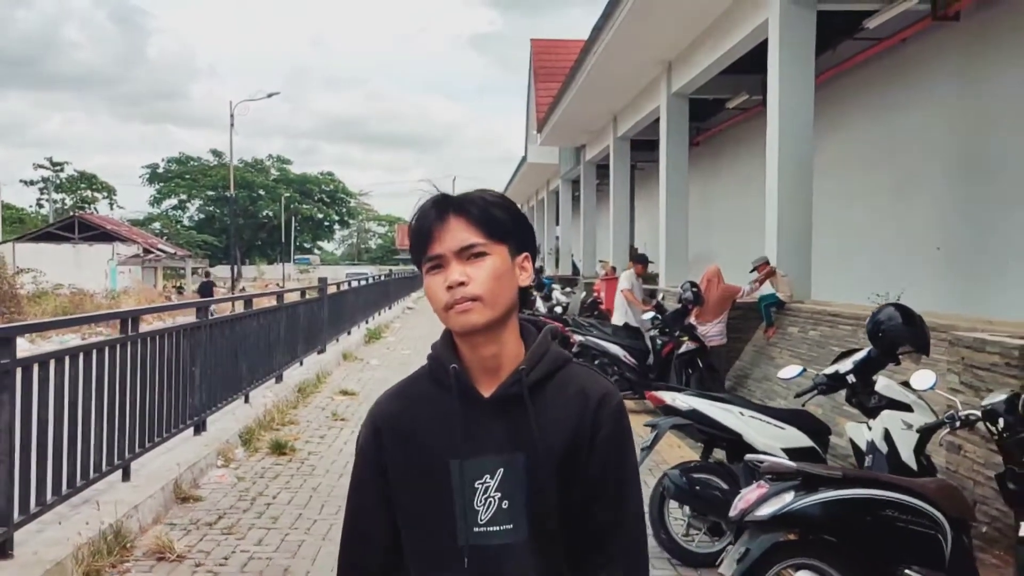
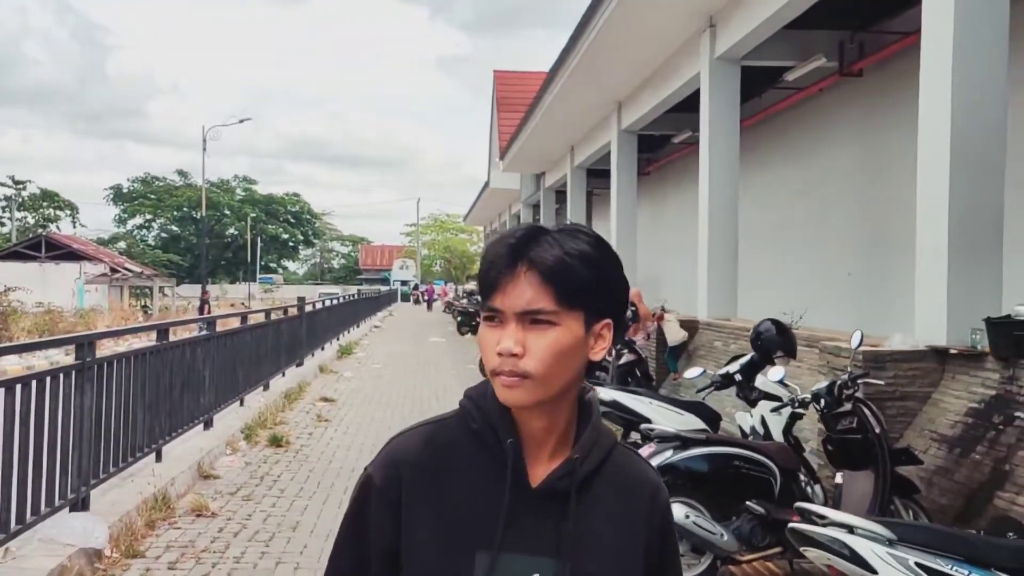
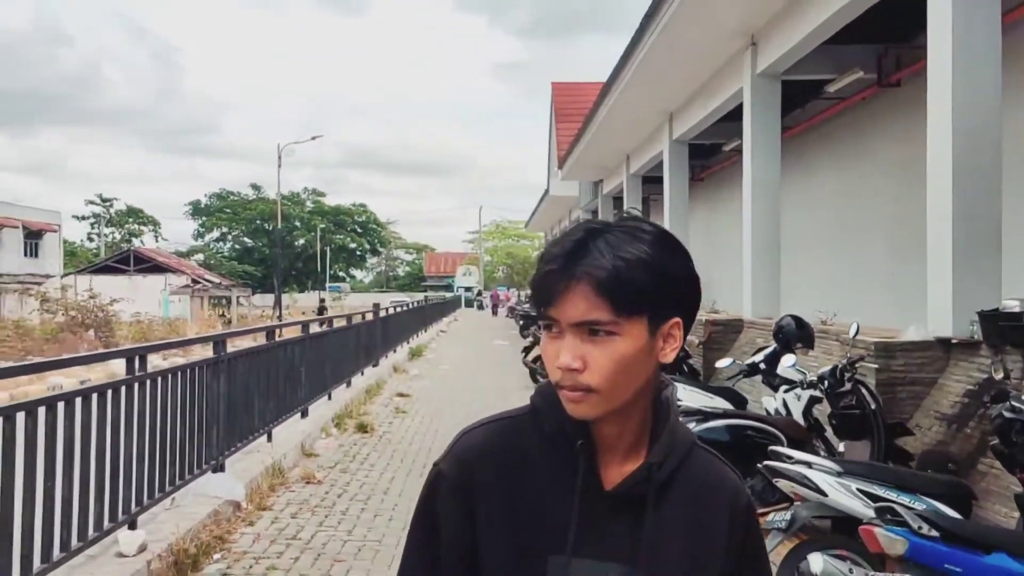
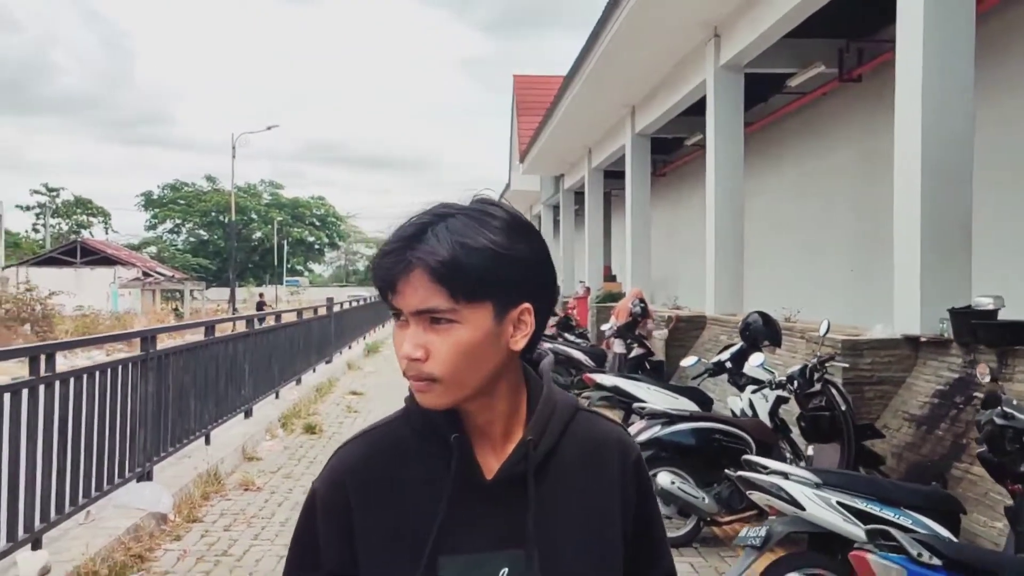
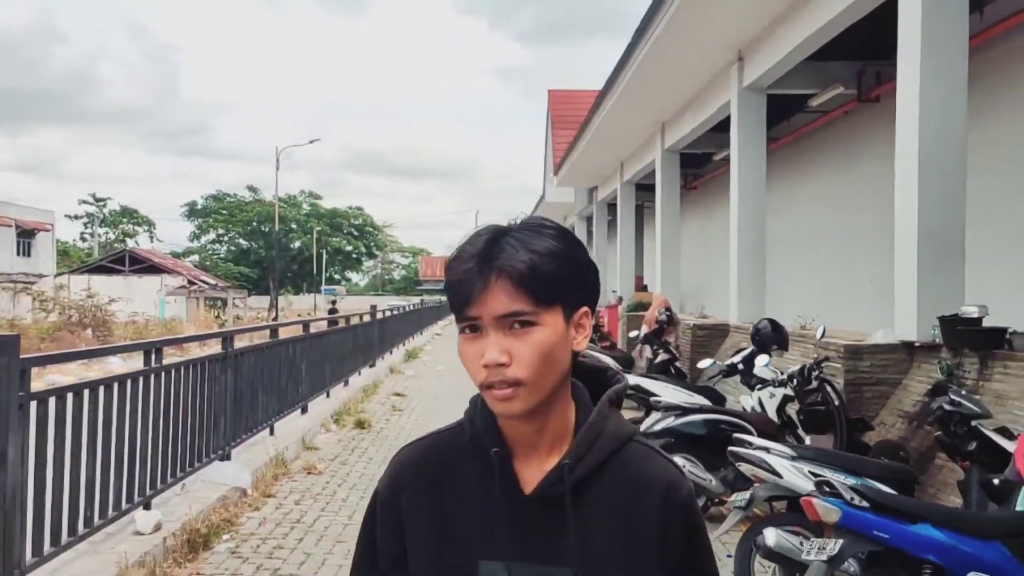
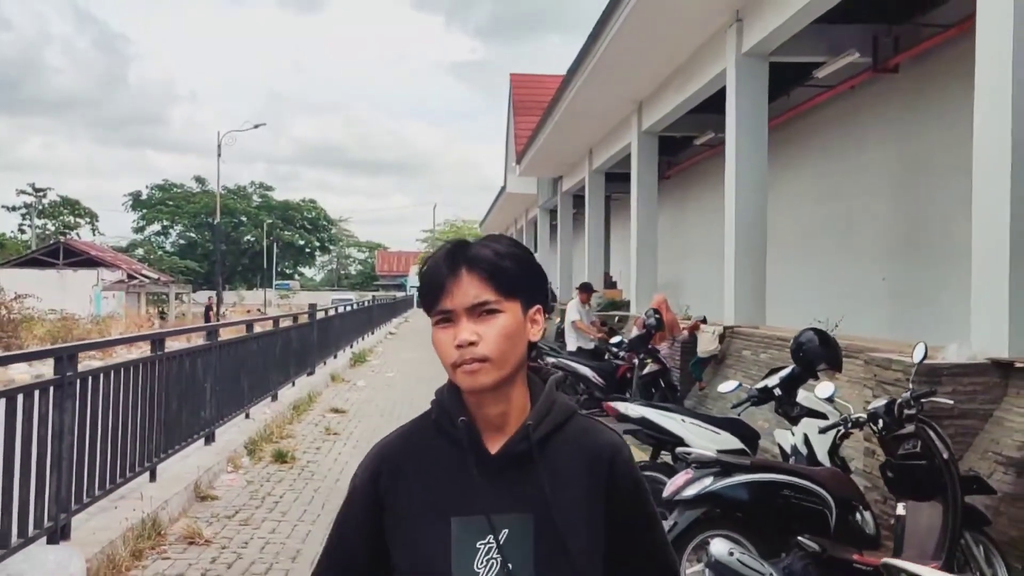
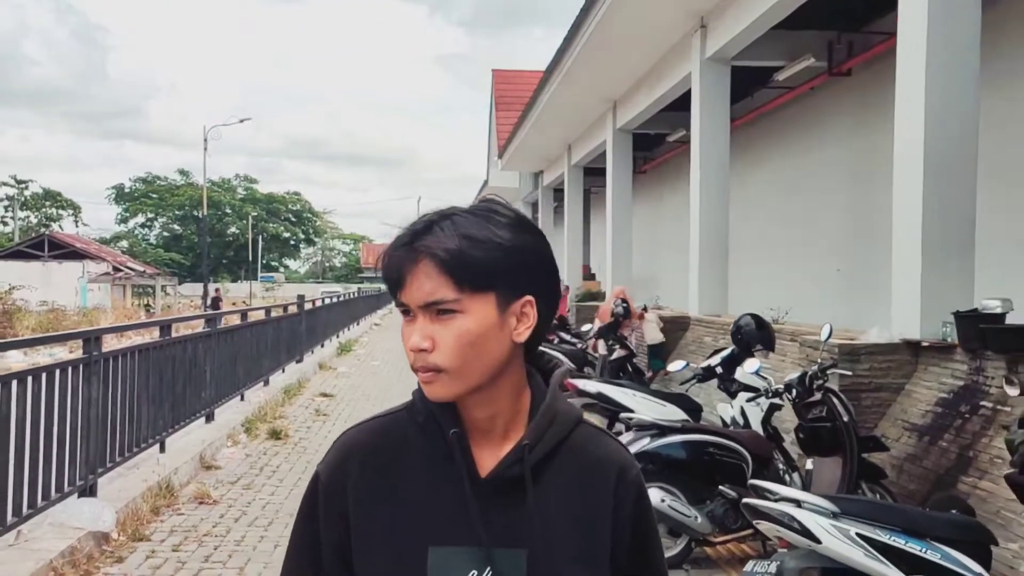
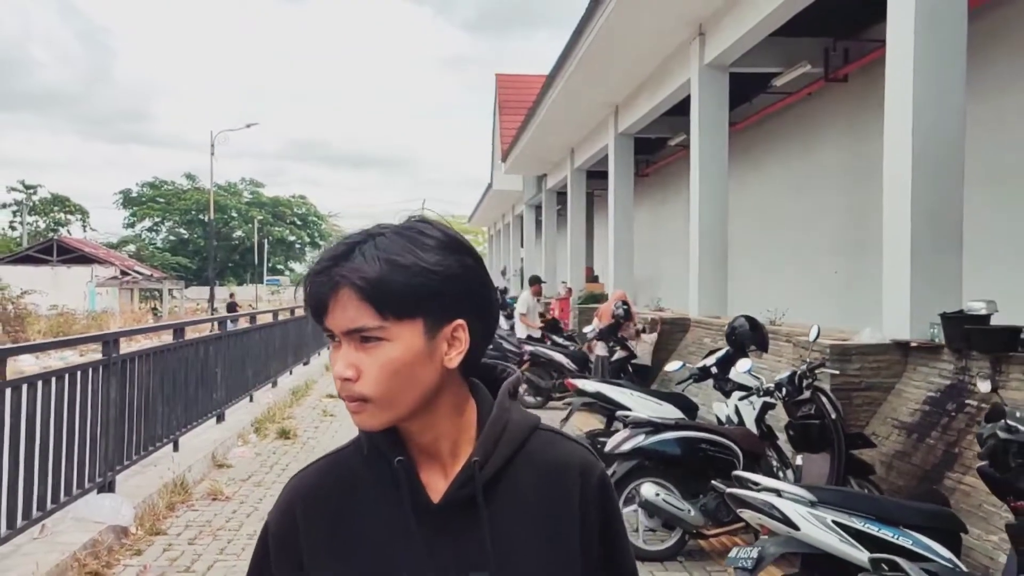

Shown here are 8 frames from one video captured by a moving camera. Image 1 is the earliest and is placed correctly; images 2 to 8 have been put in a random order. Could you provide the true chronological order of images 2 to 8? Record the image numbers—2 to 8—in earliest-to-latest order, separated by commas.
6, 2, 7, 8, 4, 3, 5
